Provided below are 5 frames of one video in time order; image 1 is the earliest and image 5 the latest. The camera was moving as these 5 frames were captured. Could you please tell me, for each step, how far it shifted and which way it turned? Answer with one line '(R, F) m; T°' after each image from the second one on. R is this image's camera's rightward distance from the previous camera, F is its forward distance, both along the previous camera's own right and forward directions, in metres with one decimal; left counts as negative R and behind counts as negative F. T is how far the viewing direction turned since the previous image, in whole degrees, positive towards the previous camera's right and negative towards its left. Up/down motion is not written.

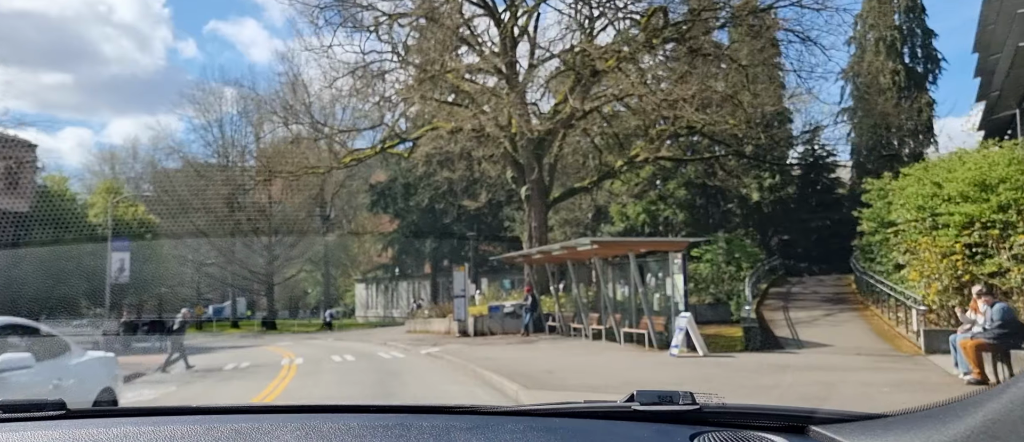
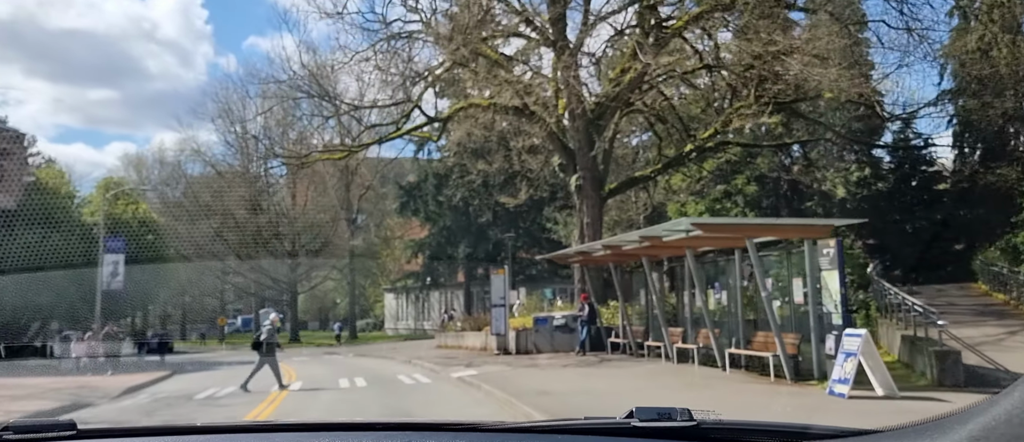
(-0.1, +1.8) m; -2°
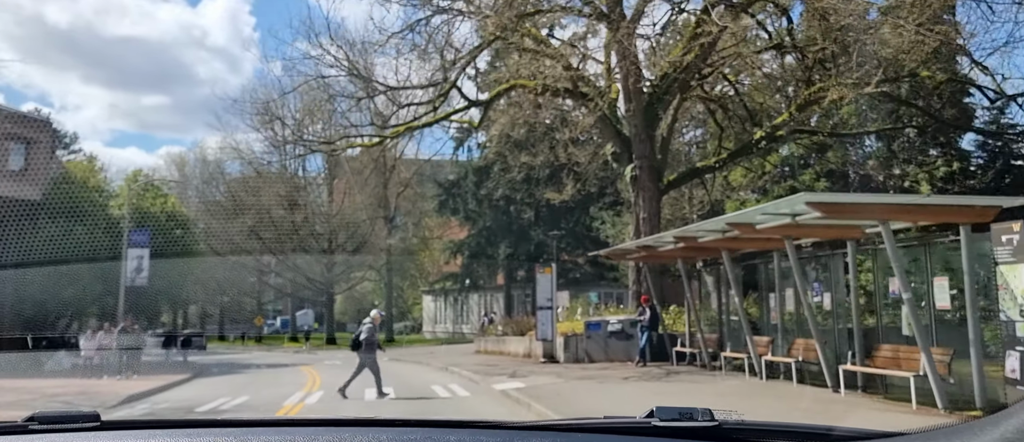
(-0.1, +0.9) m; -2°
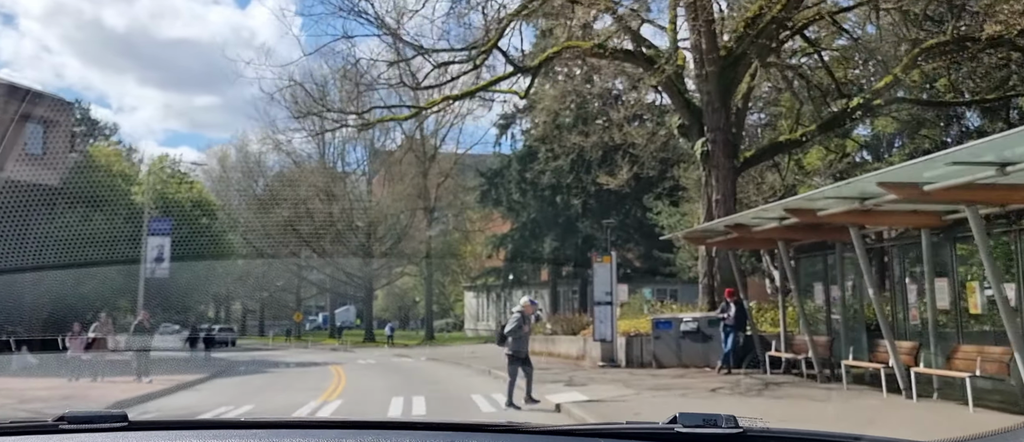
(-0.1, +1.1) m; -2°
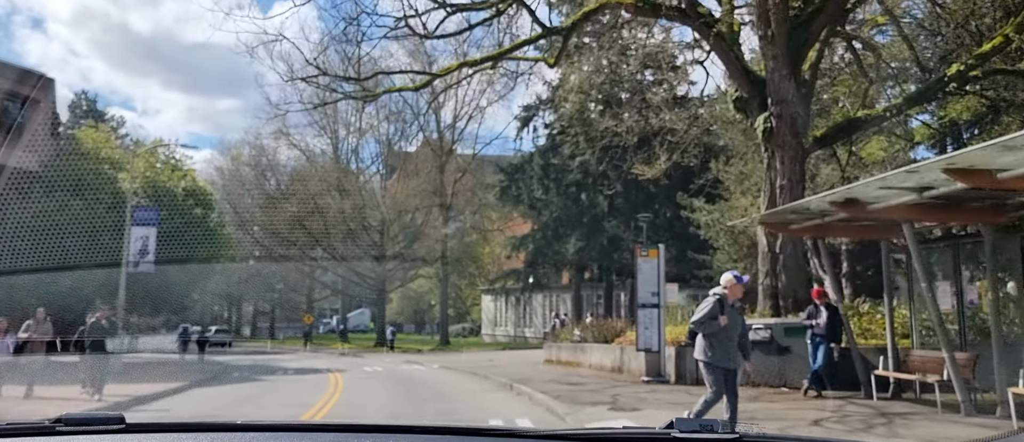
(-0.1, +1.1) m; -1°
